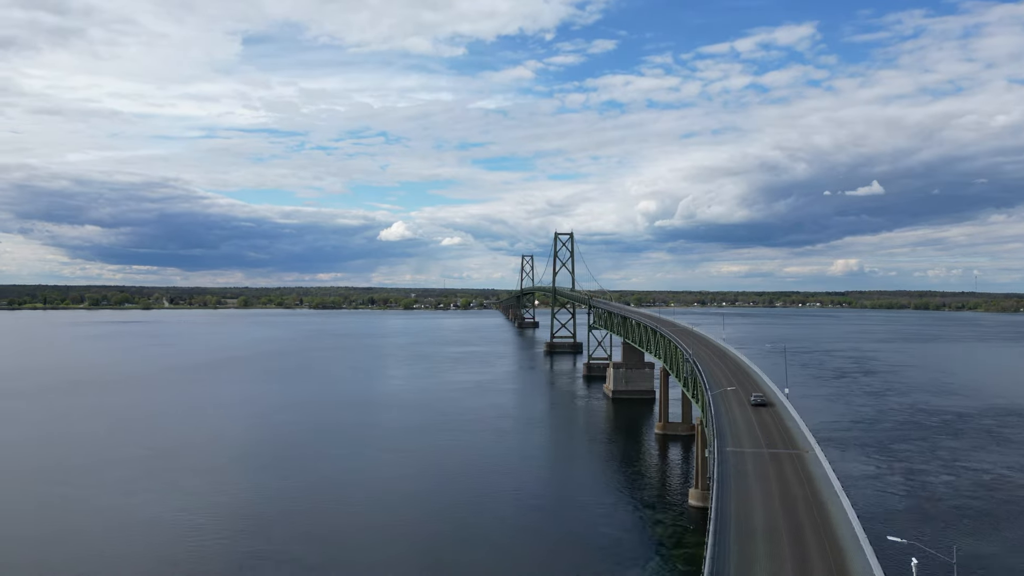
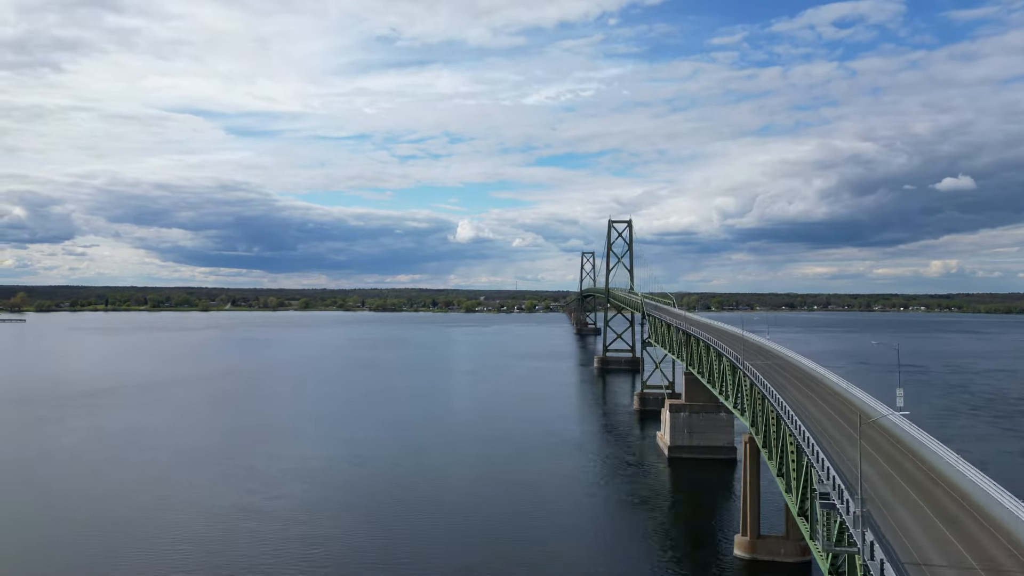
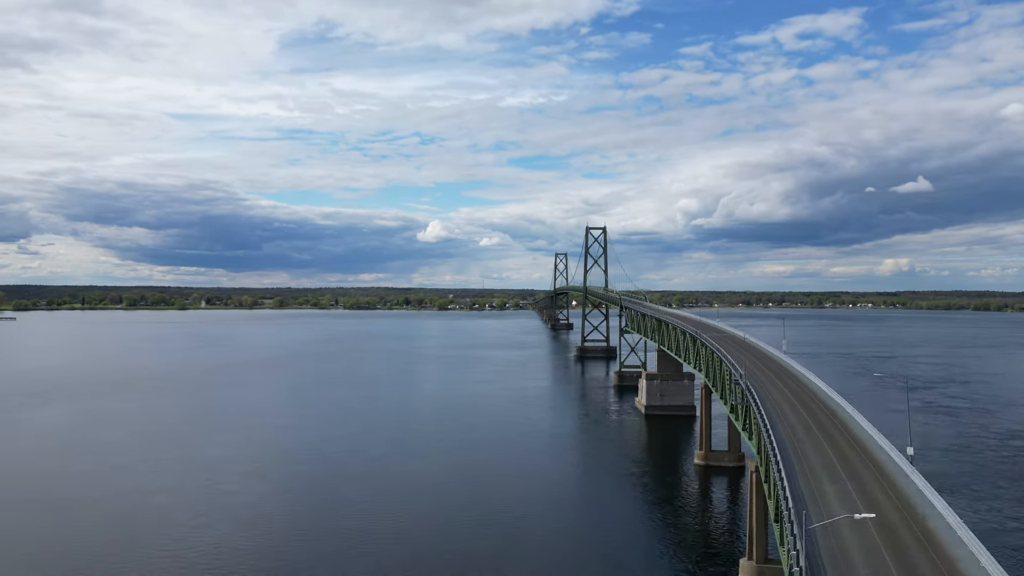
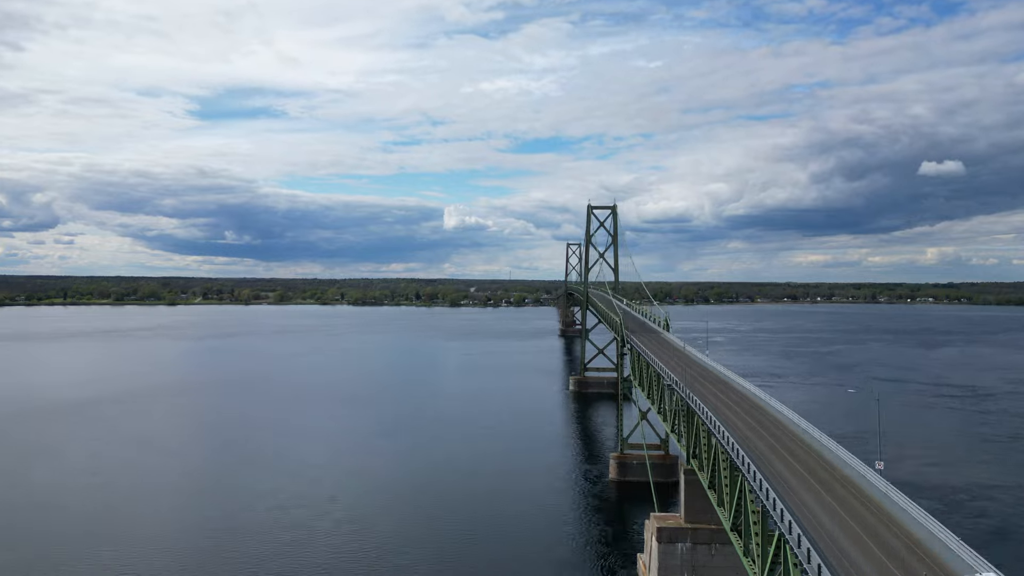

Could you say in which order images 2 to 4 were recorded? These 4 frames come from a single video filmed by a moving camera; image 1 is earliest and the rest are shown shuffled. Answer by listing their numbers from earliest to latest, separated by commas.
3, 2, 4
